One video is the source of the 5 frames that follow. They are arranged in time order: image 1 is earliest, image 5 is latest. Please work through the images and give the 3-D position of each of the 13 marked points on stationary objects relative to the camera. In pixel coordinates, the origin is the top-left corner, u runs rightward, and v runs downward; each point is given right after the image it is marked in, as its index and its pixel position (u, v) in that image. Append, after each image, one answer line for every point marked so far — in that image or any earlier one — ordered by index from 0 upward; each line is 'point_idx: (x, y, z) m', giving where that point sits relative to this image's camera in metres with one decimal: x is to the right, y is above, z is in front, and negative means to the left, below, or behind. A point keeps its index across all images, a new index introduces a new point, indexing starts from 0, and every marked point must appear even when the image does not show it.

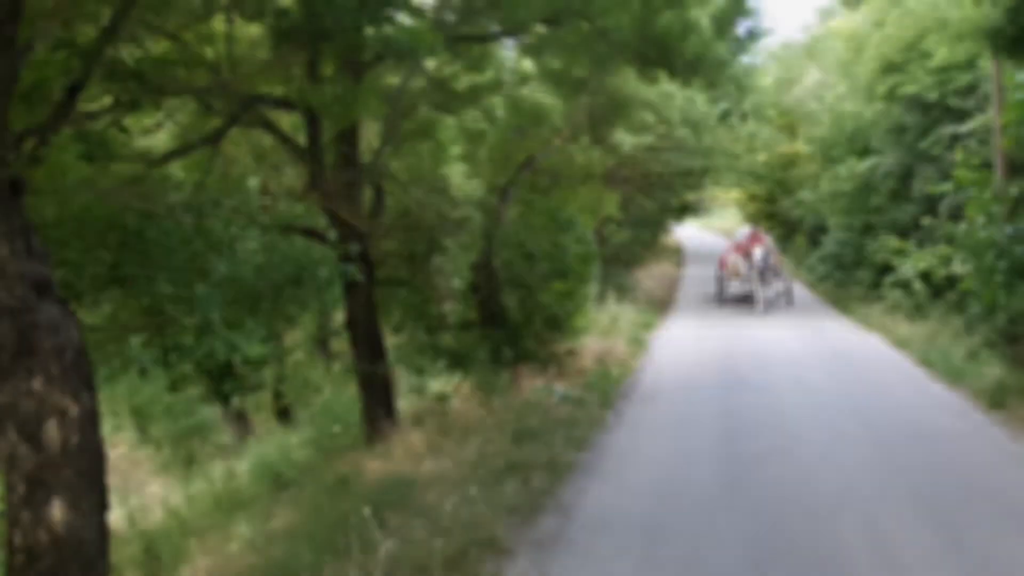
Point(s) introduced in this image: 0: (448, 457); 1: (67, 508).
0: (-0.4, -1.1, +8.5) m
1: (-1.5, -0.8, +4.5) m
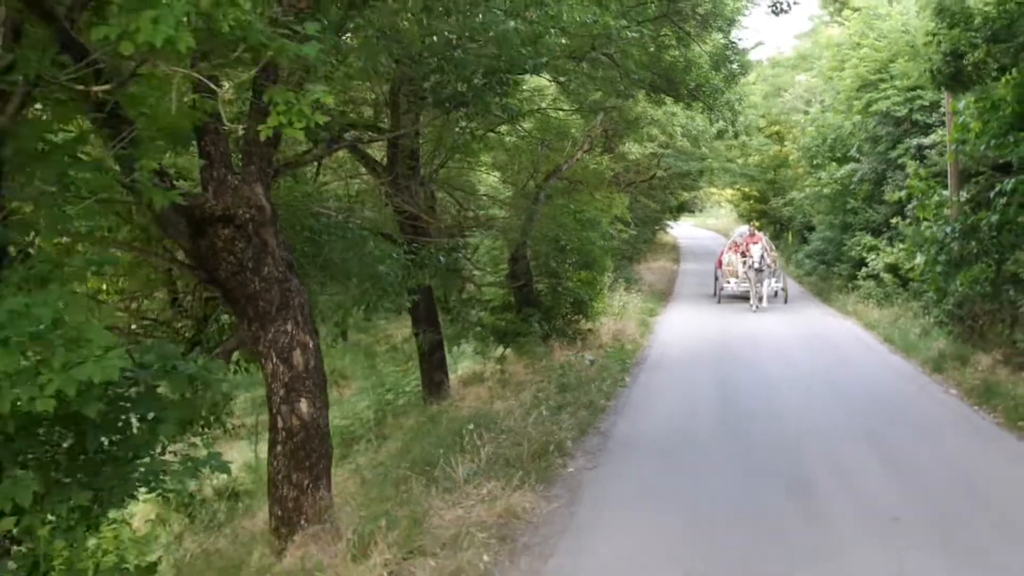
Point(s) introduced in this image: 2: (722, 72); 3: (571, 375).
0: (0.0, -1.0, +11.2) m
1: (-1.1, -0.6, +7.2) m
2: (+2.5, +2.6, +15.7) m
3: (+0.6, -0.8, +12.6) m
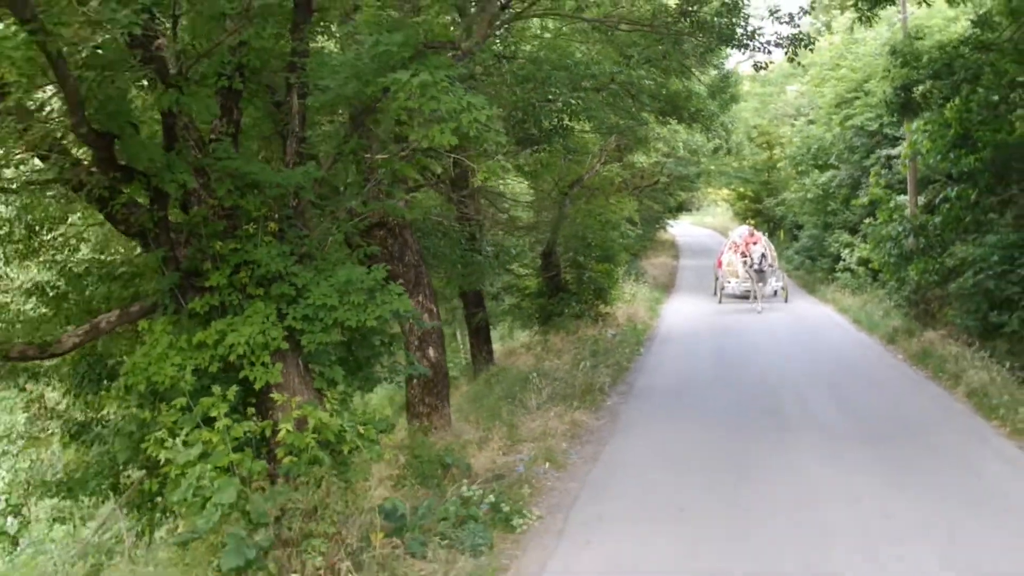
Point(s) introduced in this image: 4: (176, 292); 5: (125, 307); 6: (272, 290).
0: (+0.5, -0.8, +14.6) m
1: (-0.6, -0.5, +10.5) m
2: (+3.0, +2.7, +19.0) m
3: (+1.1, -0.7, +15.9) m
4: (-1.8, 0.0, +6.9) m
5: (-2.1, -0.1, +6.9) m
6: (-1.3, 0.0, +6.9) m
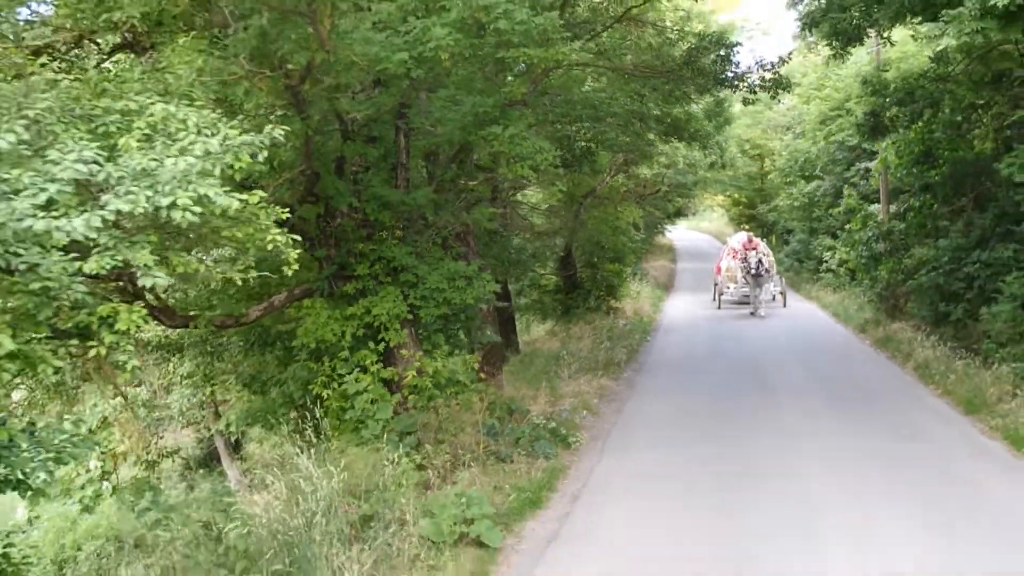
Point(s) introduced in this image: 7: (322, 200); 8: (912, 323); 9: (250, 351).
0: (+0.9, -0.8, +17.4) m
1: (-0.2, -0.4, +13.4) m
2: (+3.4, +2.8, +21.9) m
3: (+1.4, -0.6, +18.8) m
4: (-1.4, +0.1, +9.8) m
5: (-1.6, 0.0, +9.7) m
6: (-0.8, +0.1, +9.7) m
7: (-1.3, +0.6, +9.1) m
8: (+6.0, -0.5, +19.5) m
9: (-2.1, -0.5, +10.5) m
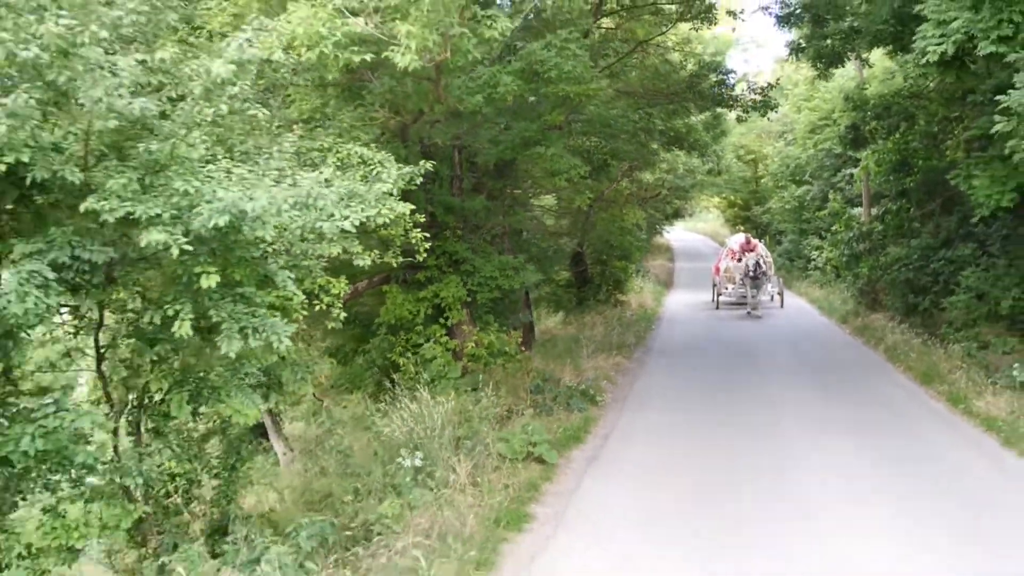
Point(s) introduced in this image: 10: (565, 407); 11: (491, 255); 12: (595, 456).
0: (+1.2, -0.7, +19.8) m
1: (+0.1, -0.3, +15.7) m
2: (+3.7, +2.9, +24.3) m
3: (+1.8, -0.5, +21.1) m
4: (-1.0, +0.2, +12.1) m
5: (-1.3, +0.1, +12.1) m
6: (-0.5, +0.2, +12.1) m
7: (-1.0, +0.7, +11.4) m
8: (+6.3, -0.5, +21.8) m
9: (-1.8, -0.4, +12.9) m
10: (+0.5, -1.0, +11.6) m
11: (-0.2, +0.3, +12.3) m
12: (+0.7, -1.2, +10.0) m
